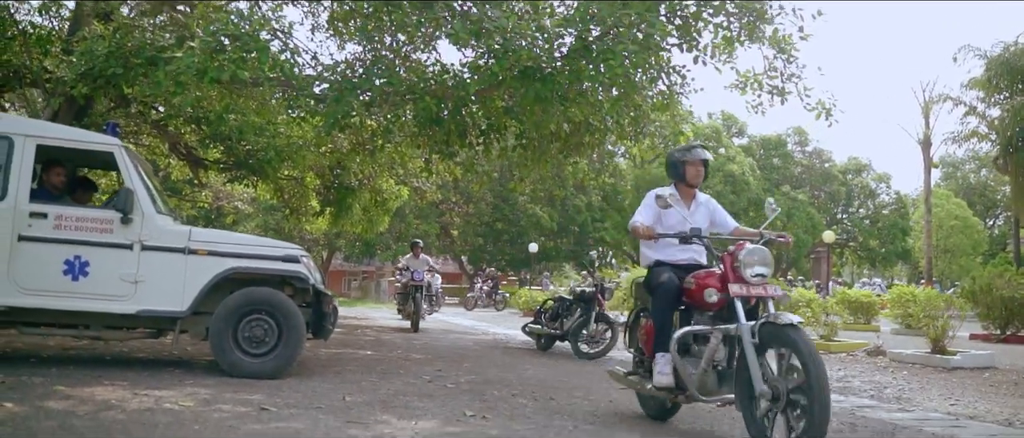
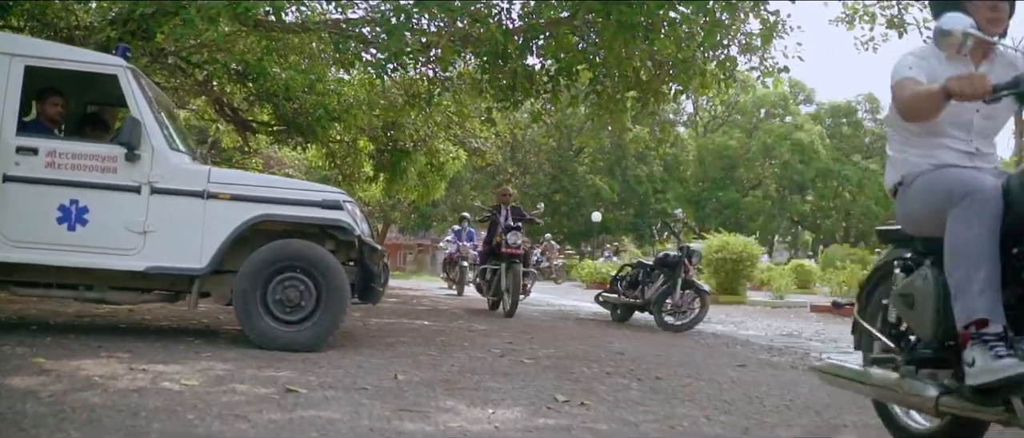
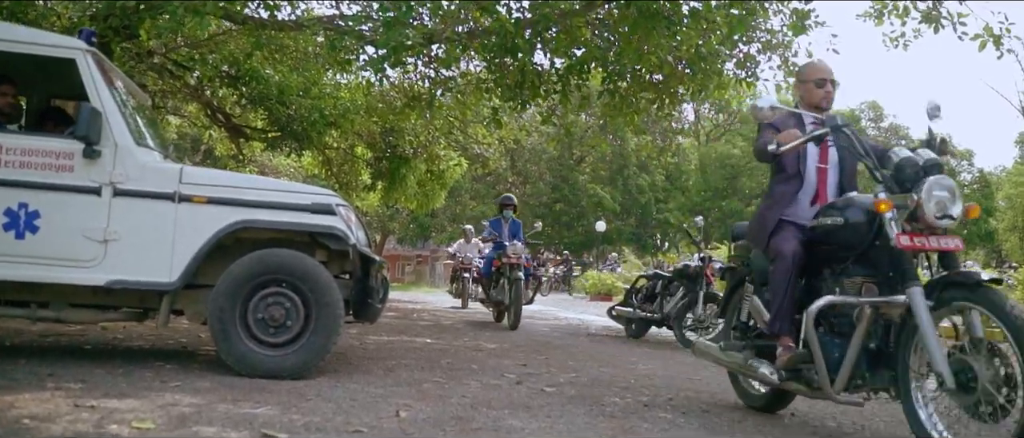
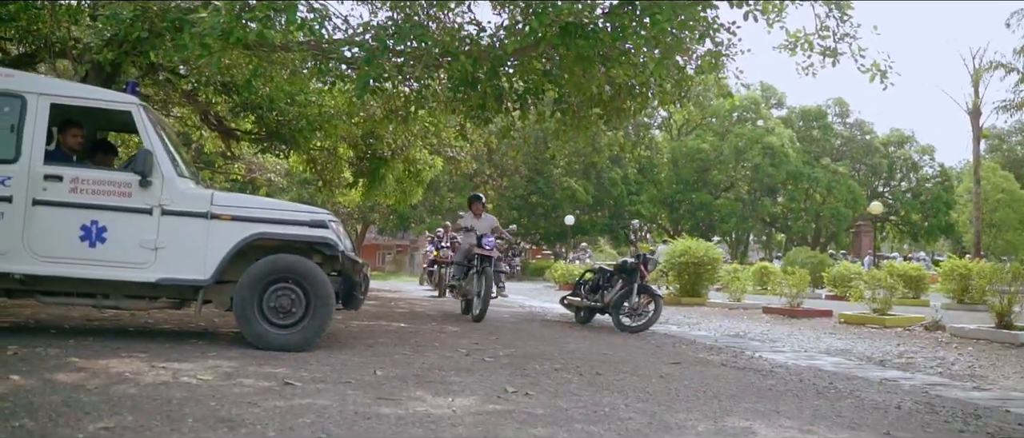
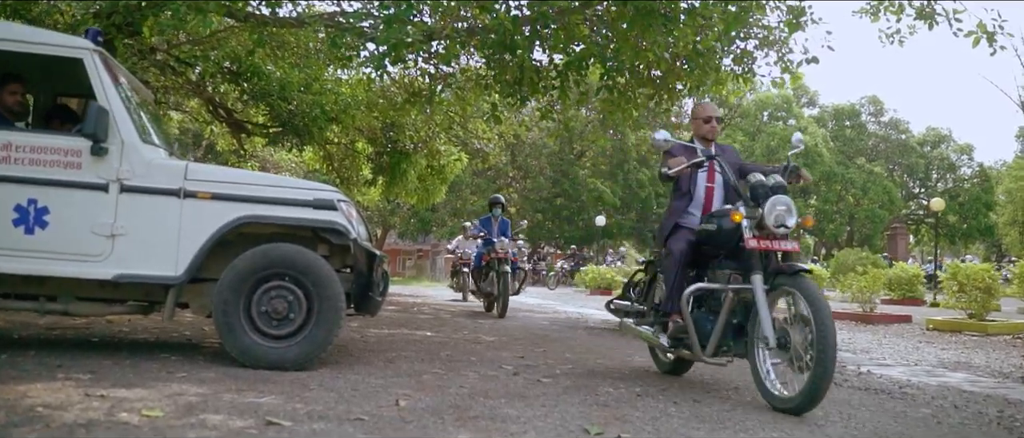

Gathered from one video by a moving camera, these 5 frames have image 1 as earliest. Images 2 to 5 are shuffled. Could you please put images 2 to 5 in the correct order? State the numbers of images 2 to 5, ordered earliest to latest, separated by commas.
4, 2, 5, 3
